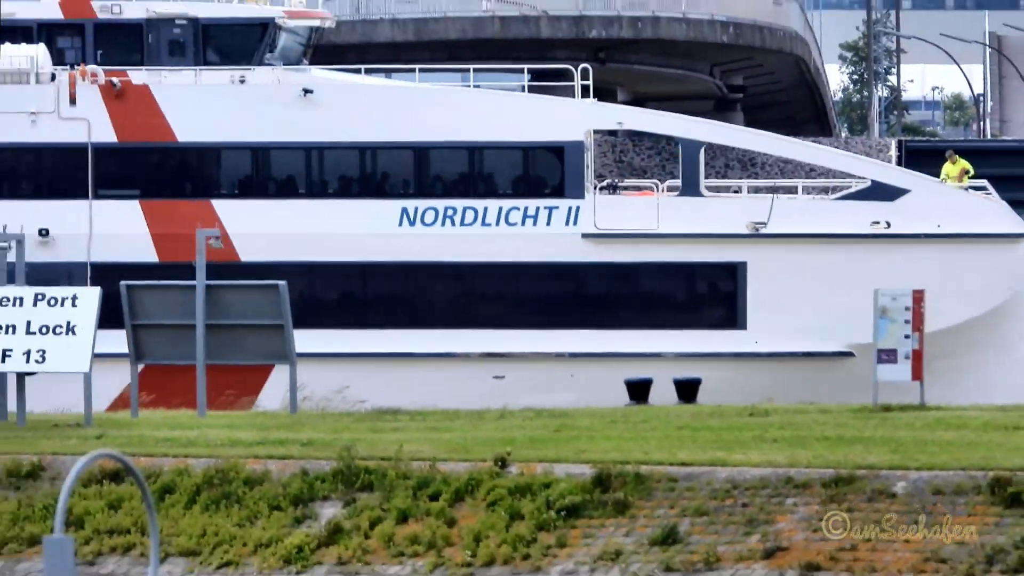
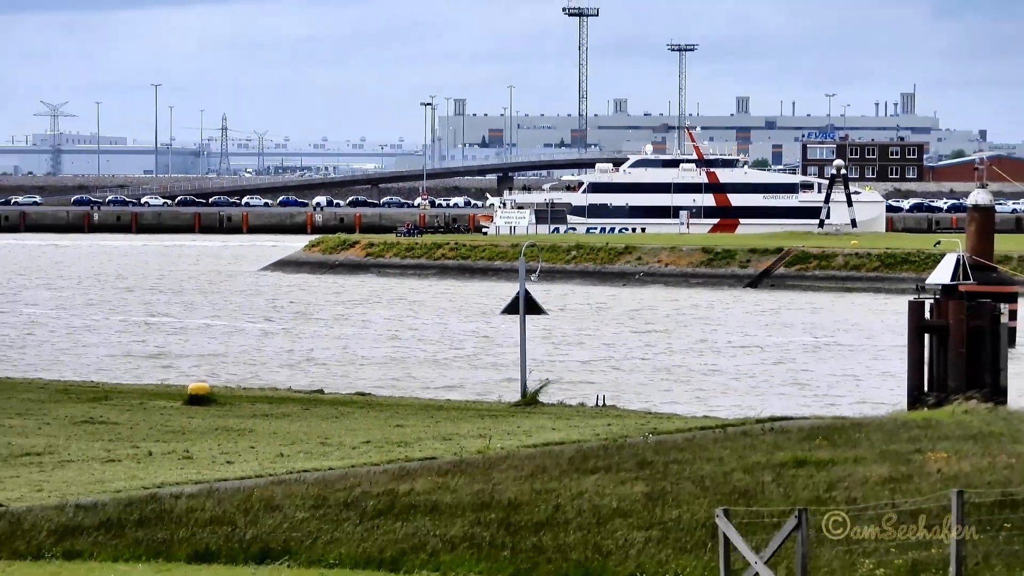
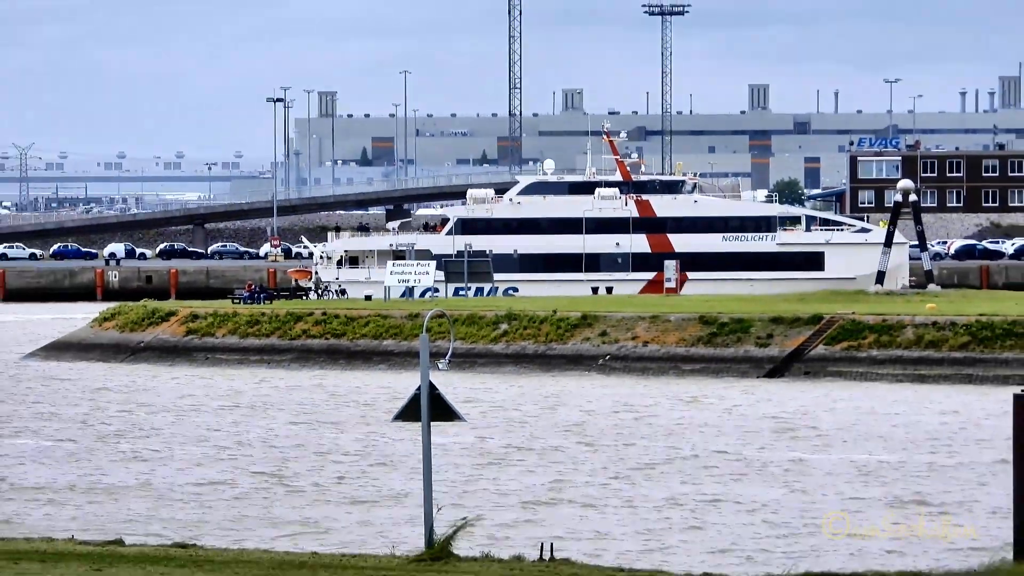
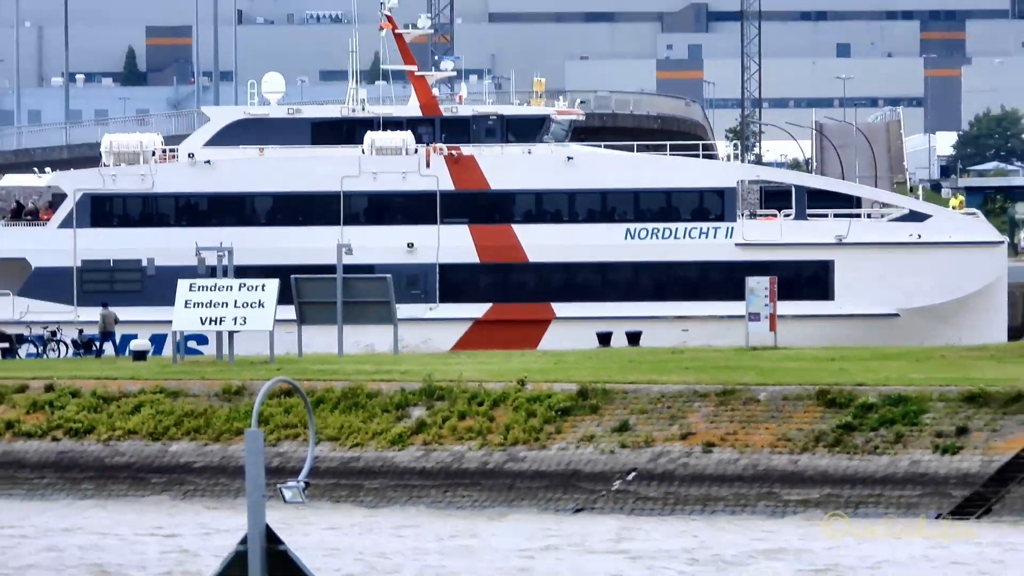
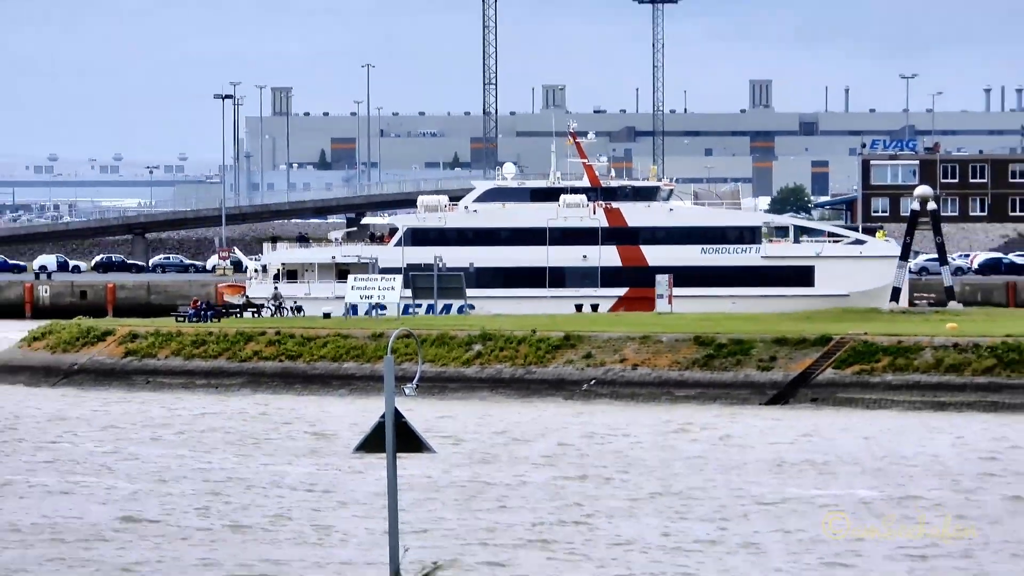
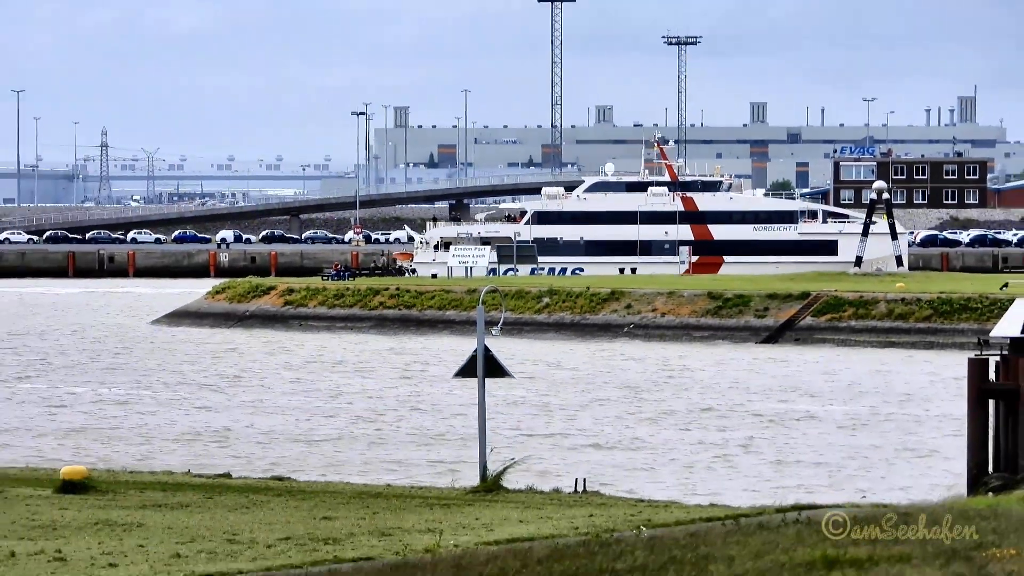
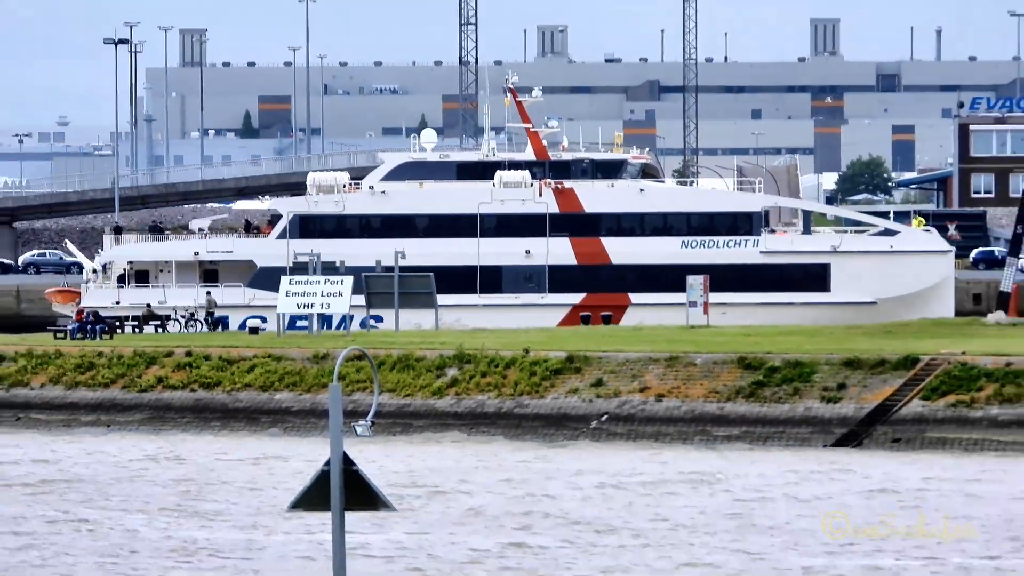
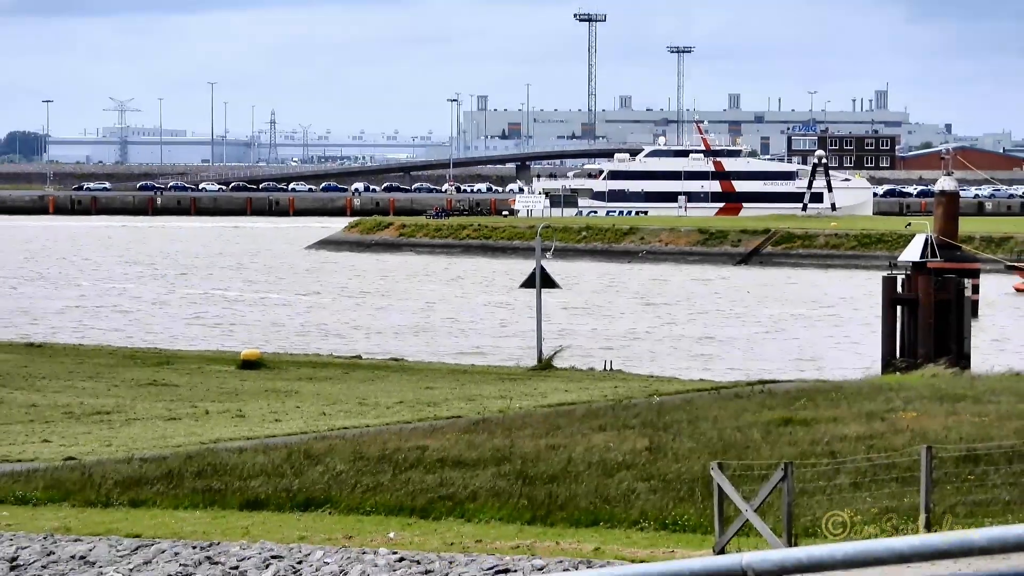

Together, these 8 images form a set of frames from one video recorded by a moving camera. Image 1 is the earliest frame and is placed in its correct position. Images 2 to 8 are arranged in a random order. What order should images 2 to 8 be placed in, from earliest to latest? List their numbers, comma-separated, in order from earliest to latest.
4, 7, 5, 3, 6, 2, 8
